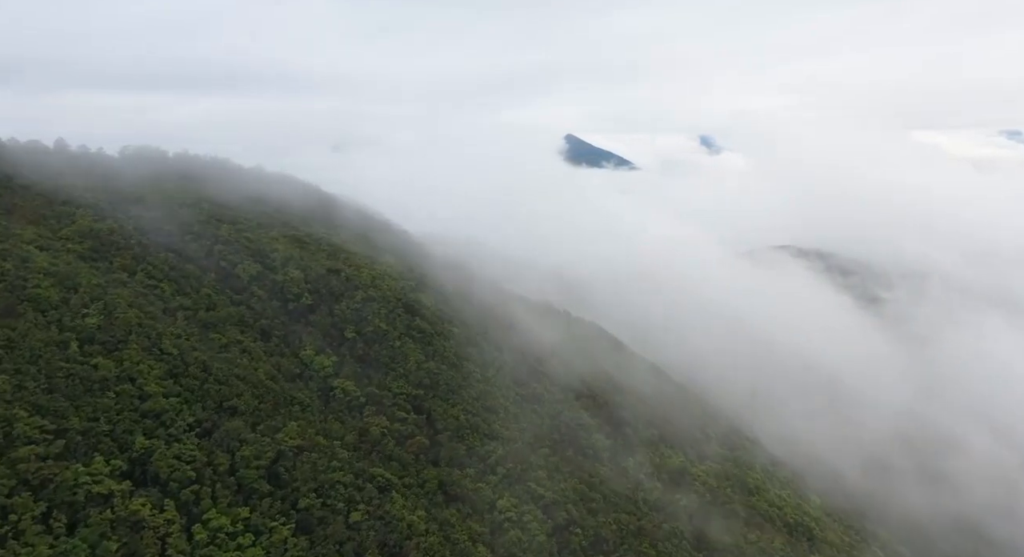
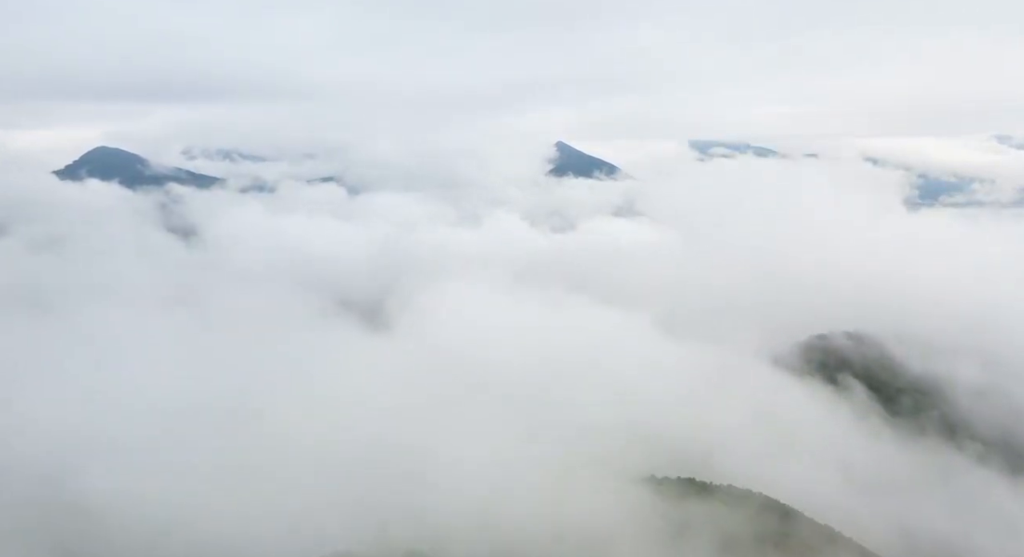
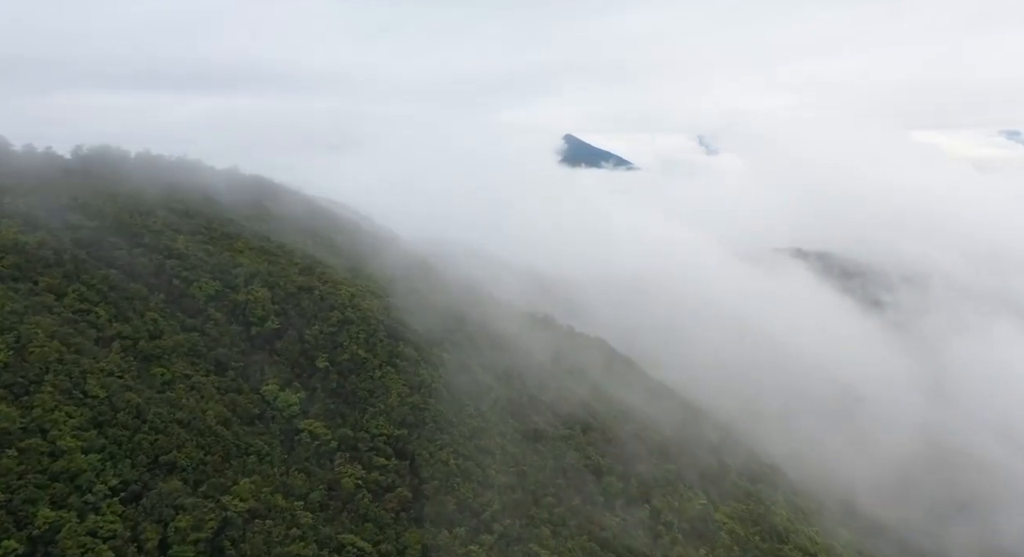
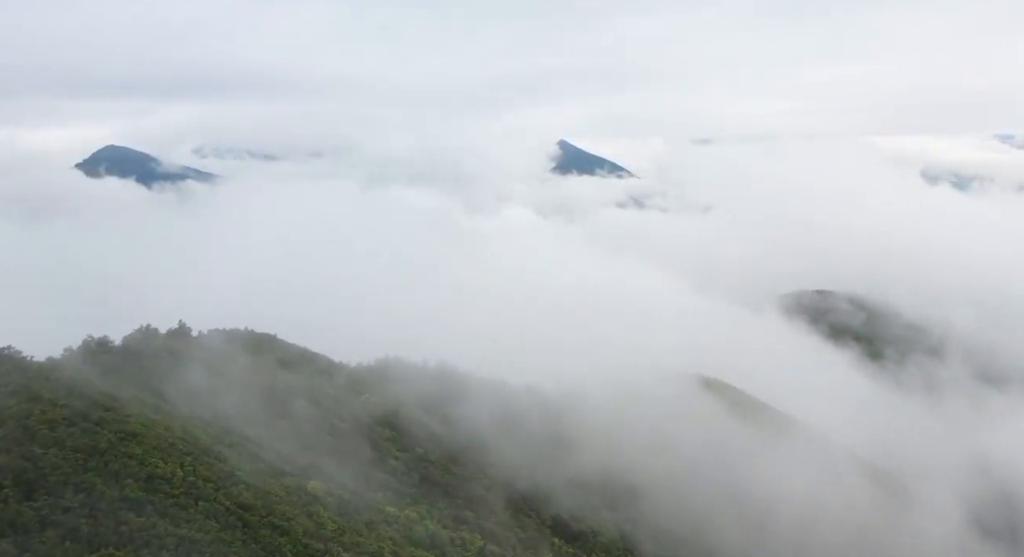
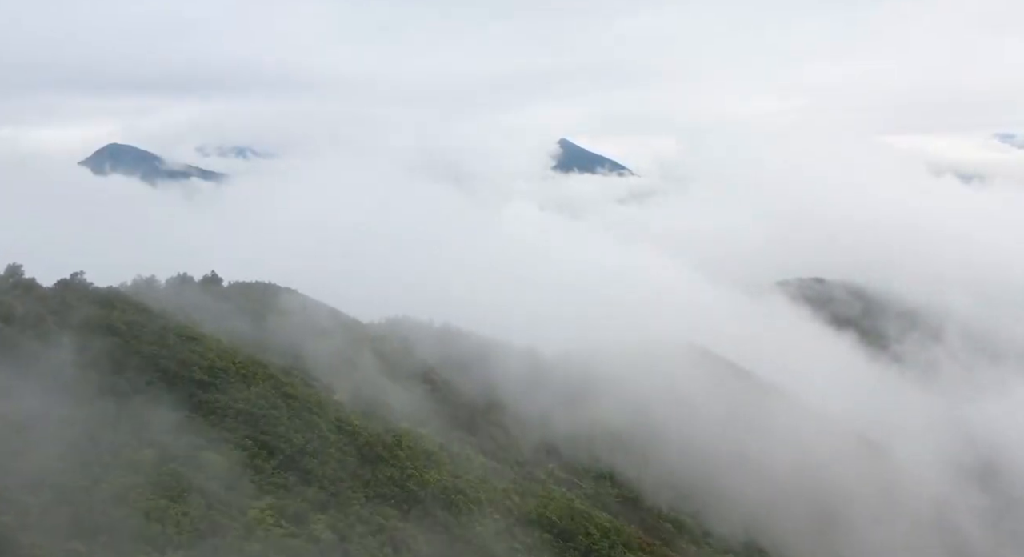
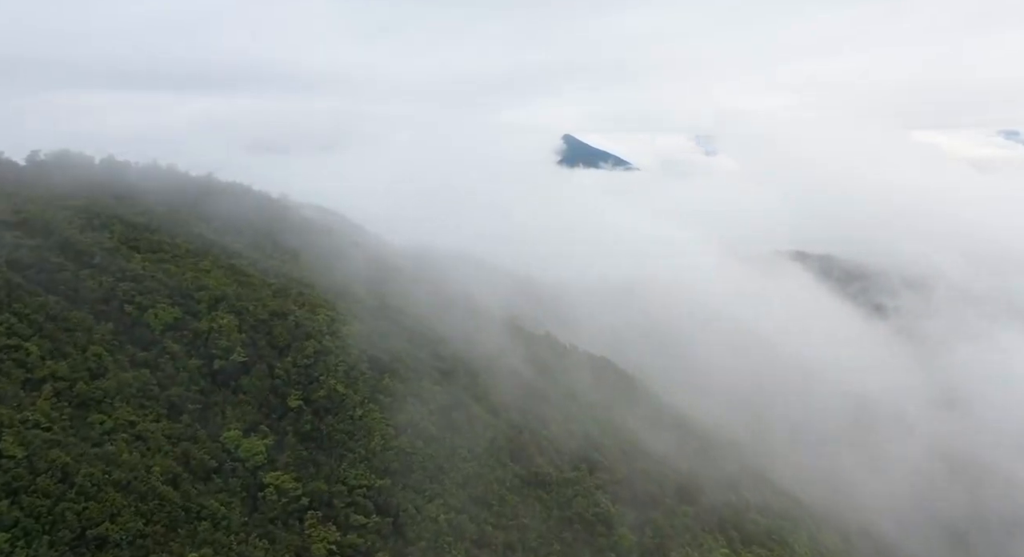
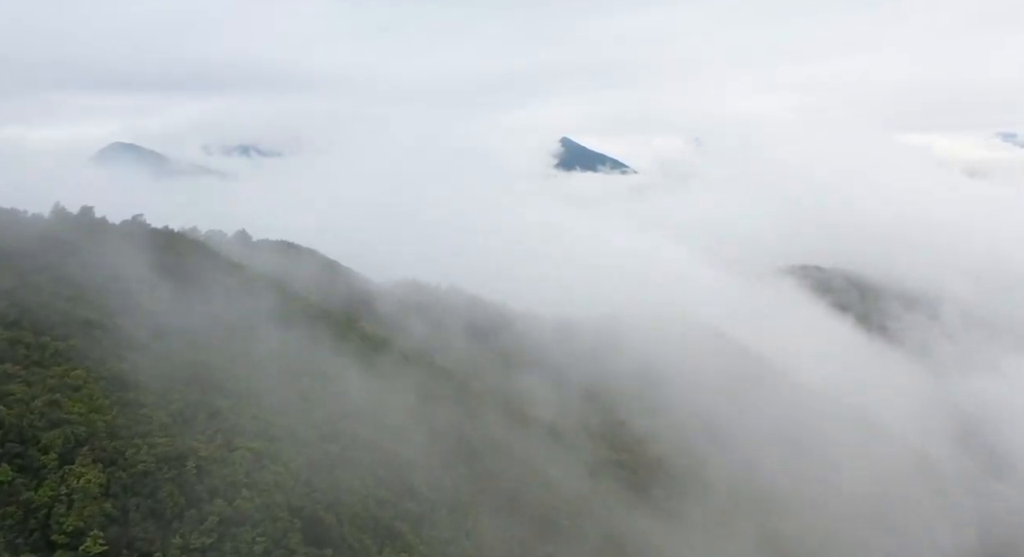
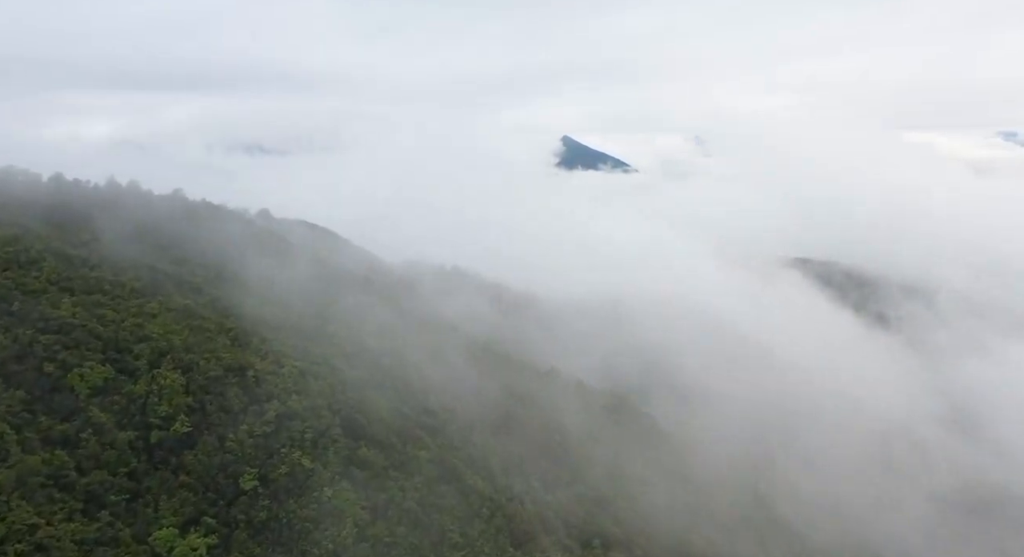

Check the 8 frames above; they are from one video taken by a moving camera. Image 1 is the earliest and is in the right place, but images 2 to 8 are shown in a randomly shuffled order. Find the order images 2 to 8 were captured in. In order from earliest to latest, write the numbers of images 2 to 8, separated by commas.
3, 6, 8, 7, 5, 4, 2
